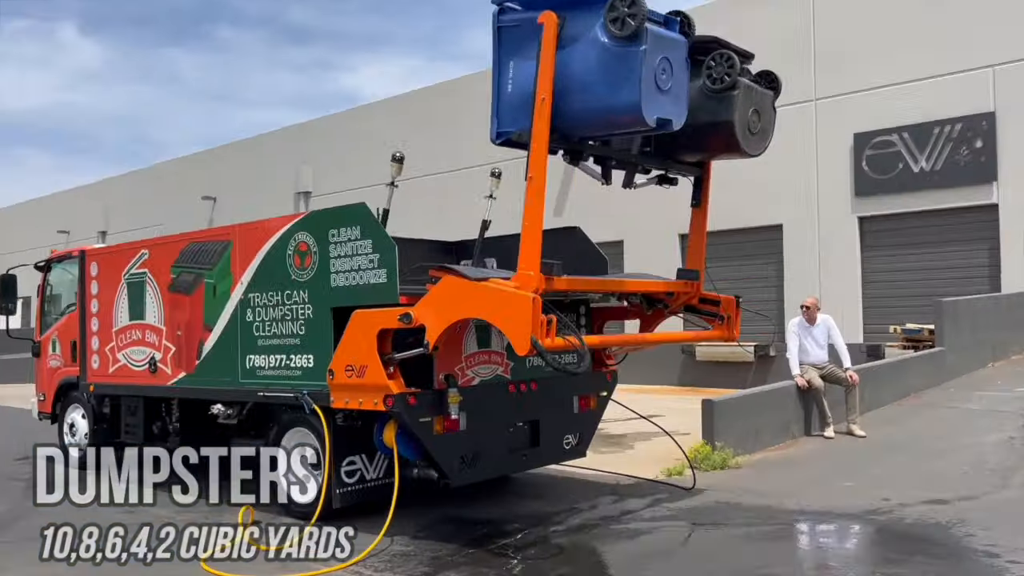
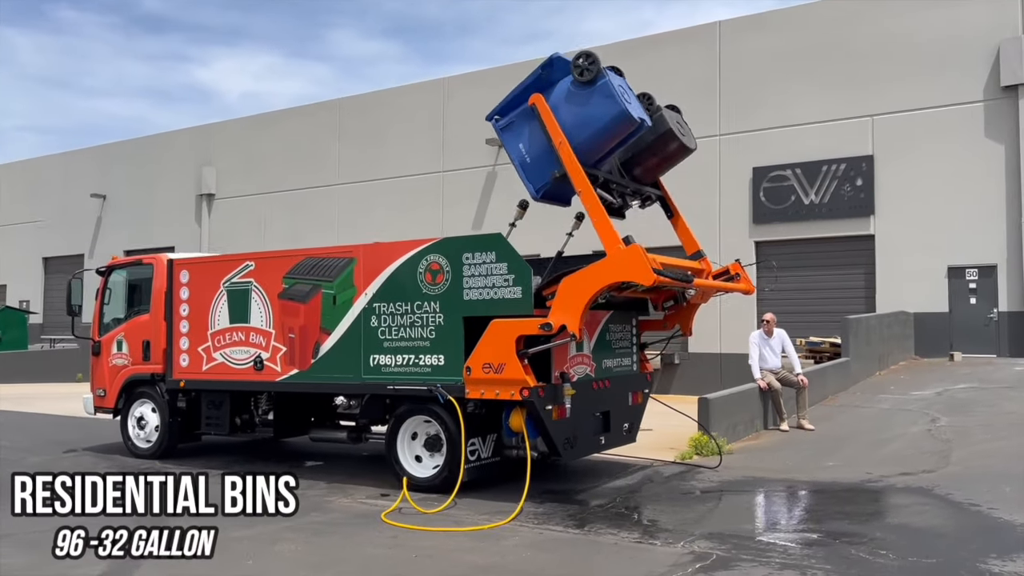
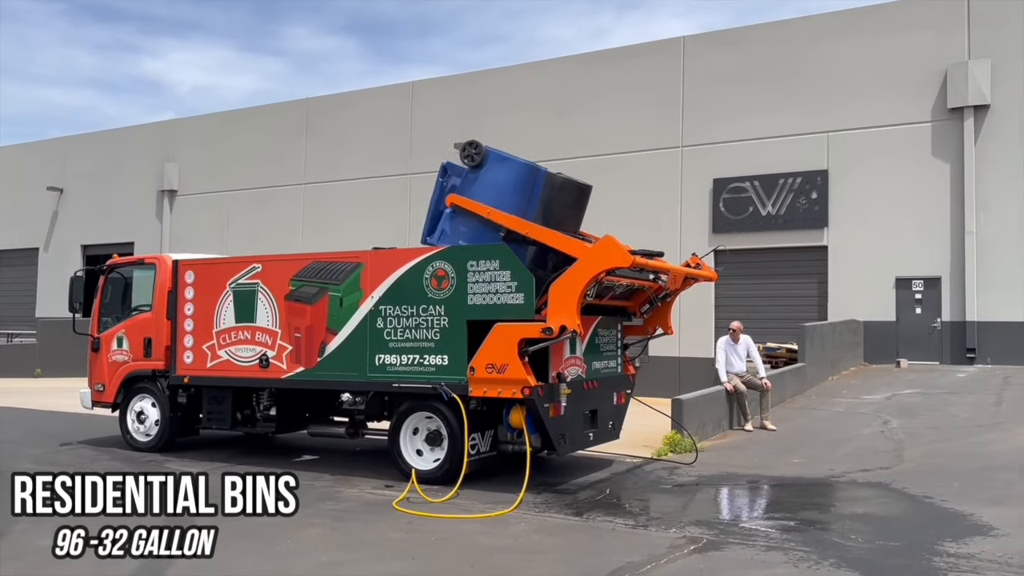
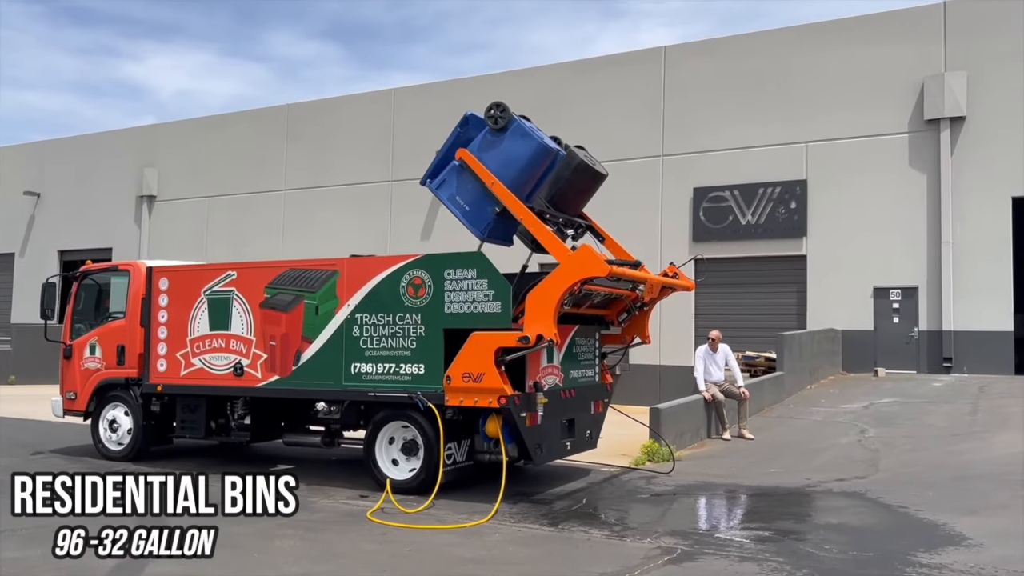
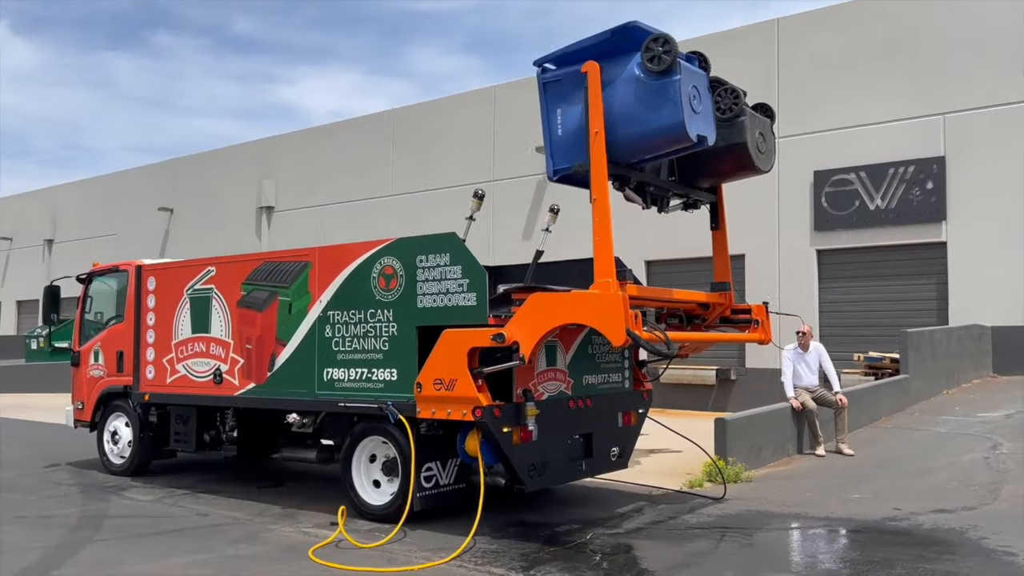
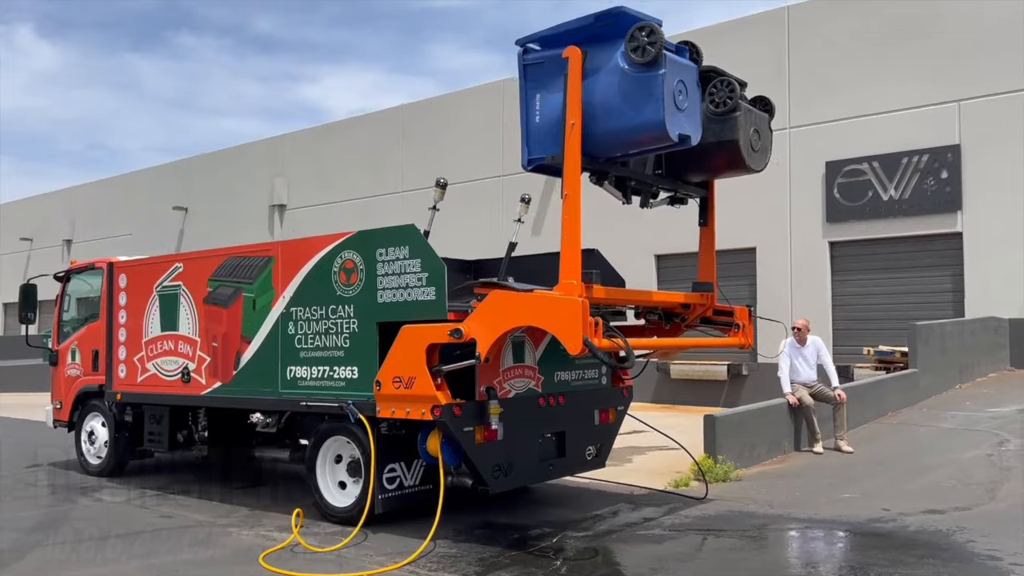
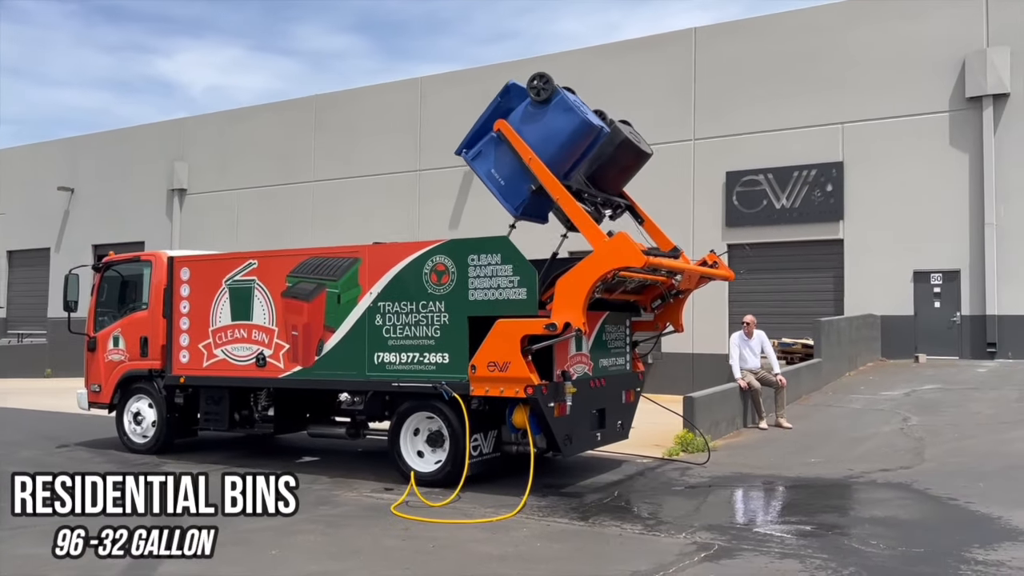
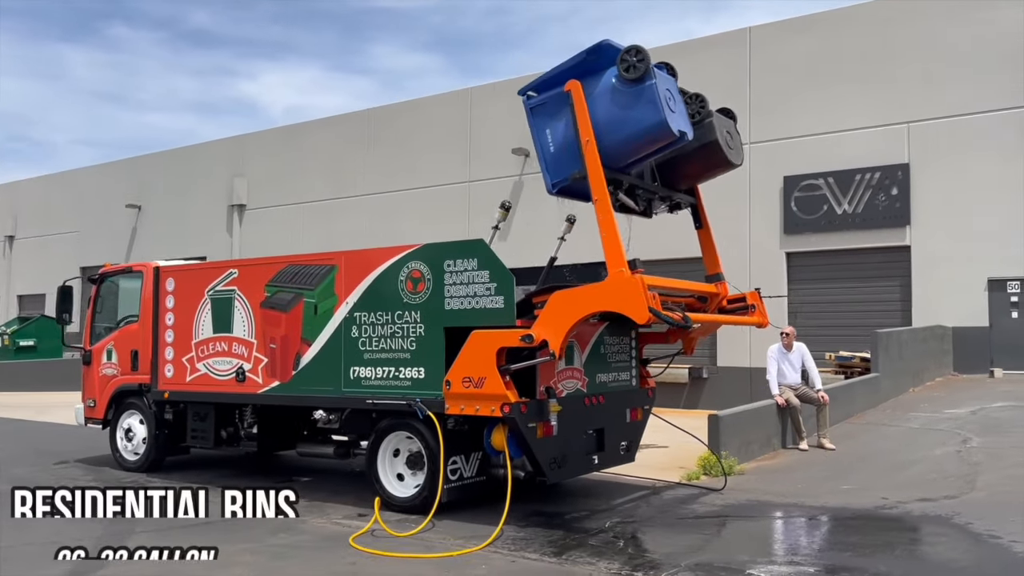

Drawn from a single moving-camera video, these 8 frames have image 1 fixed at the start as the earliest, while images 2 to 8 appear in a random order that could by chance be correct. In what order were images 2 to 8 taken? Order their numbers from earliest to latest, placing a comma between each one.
6, 5, 8, 2, 7, 4, 3
